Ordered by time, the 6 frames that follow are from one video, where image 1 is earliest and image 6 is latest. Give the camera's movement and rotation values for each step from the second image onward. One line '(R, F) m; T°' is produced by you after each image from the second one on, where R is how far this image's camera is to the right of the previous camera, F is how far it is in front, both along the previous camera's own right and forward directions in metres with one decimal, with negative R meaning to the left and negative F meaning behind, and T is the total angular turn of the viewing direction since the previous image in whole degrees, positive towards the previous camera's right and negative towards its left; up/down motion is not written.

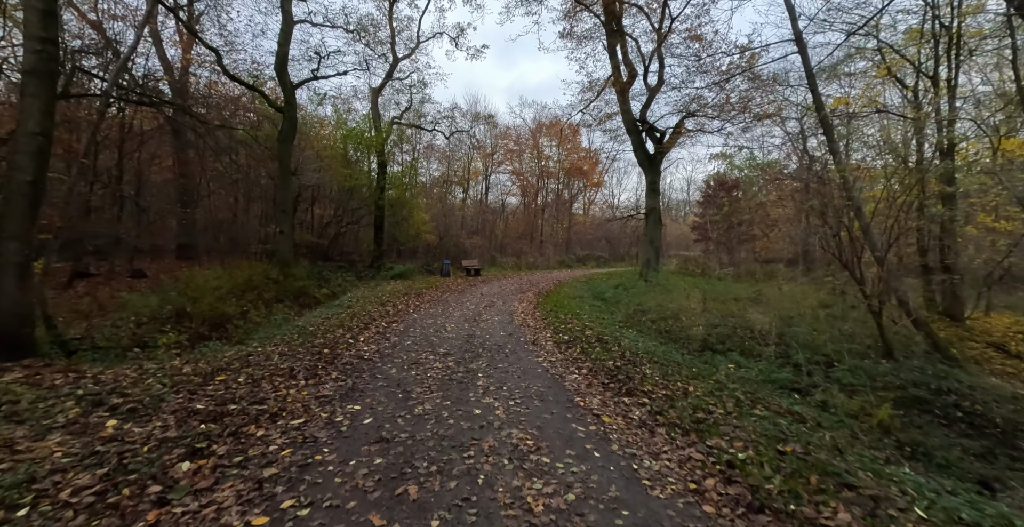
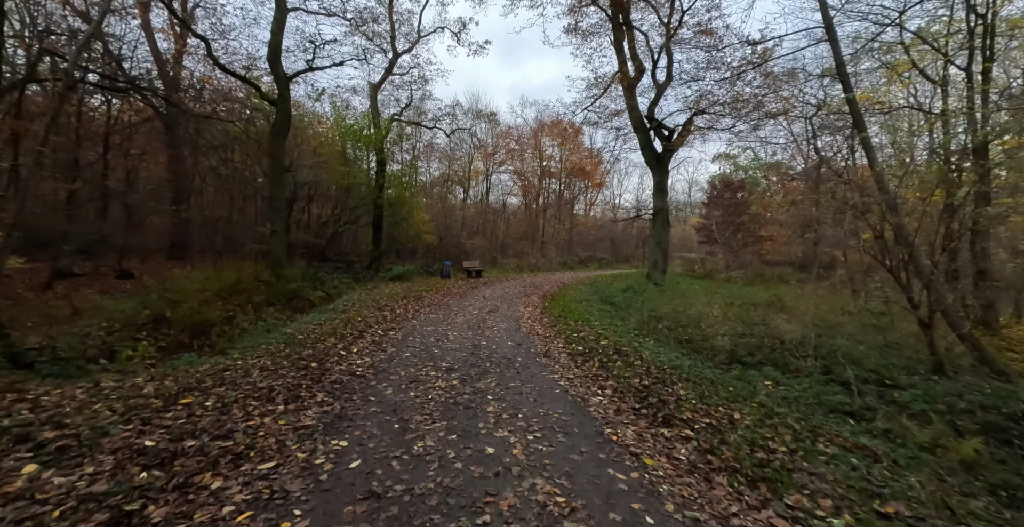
(-0.2, +0.7) m; 0°
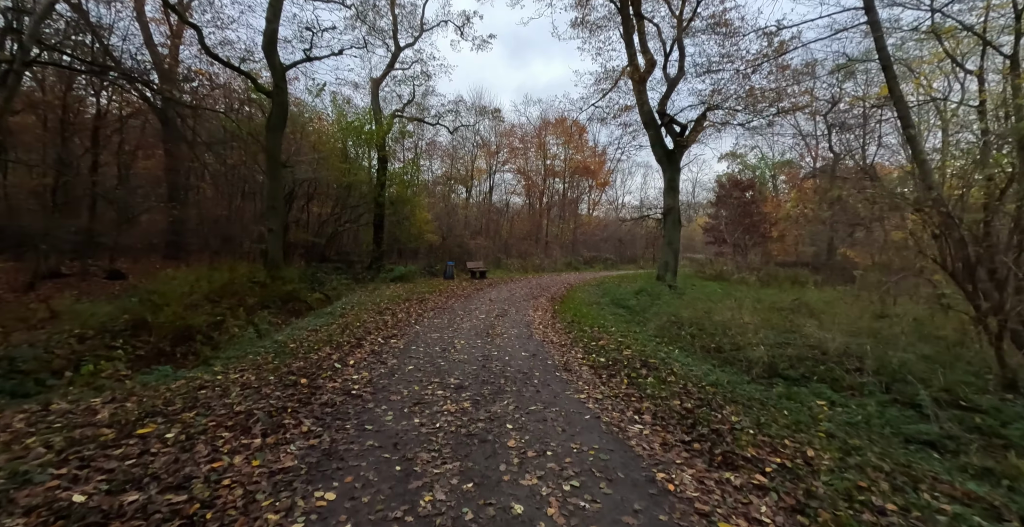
(-0.2, +0.7) m; 0°
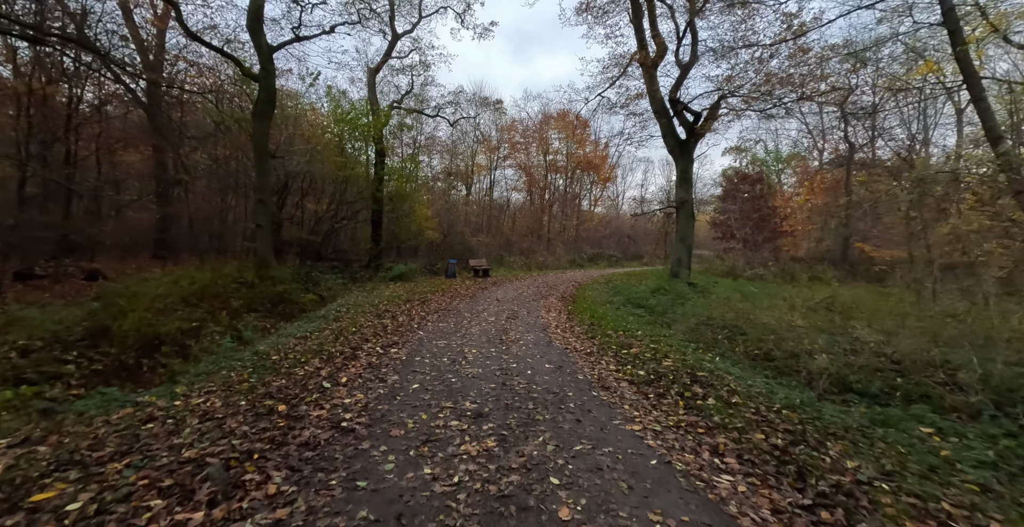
(-0.3, +1.0) m; 0°
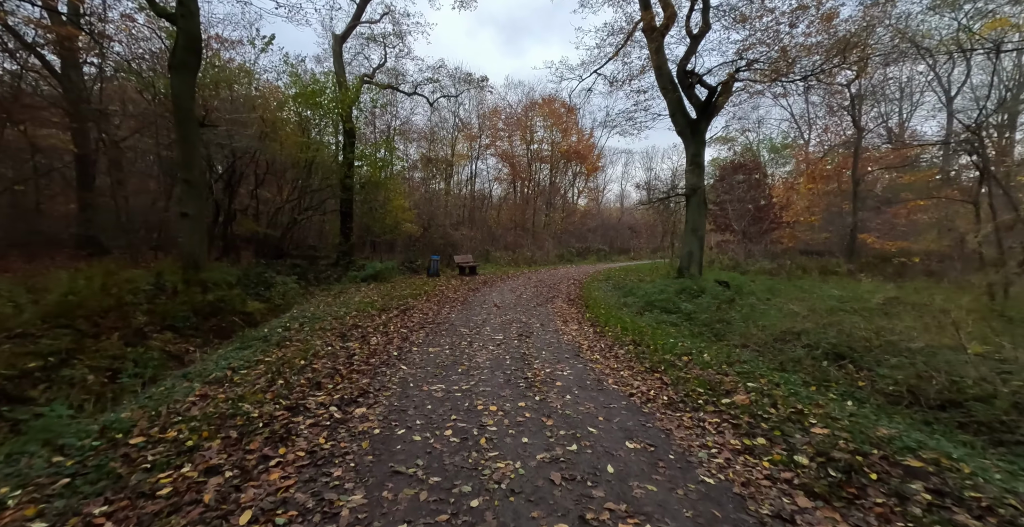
(-0.6, +2.6) m; +3°
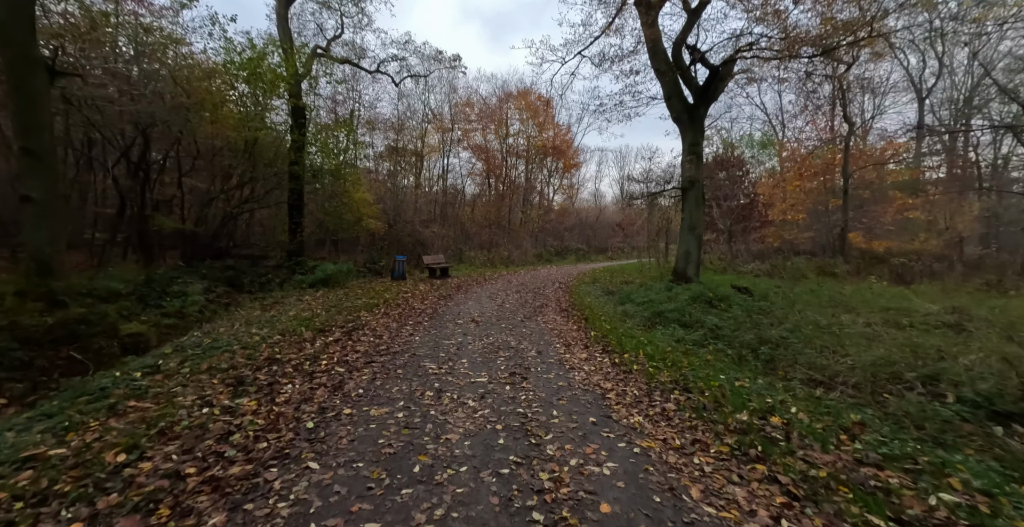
(-0.2, +2.5) m; +4°
